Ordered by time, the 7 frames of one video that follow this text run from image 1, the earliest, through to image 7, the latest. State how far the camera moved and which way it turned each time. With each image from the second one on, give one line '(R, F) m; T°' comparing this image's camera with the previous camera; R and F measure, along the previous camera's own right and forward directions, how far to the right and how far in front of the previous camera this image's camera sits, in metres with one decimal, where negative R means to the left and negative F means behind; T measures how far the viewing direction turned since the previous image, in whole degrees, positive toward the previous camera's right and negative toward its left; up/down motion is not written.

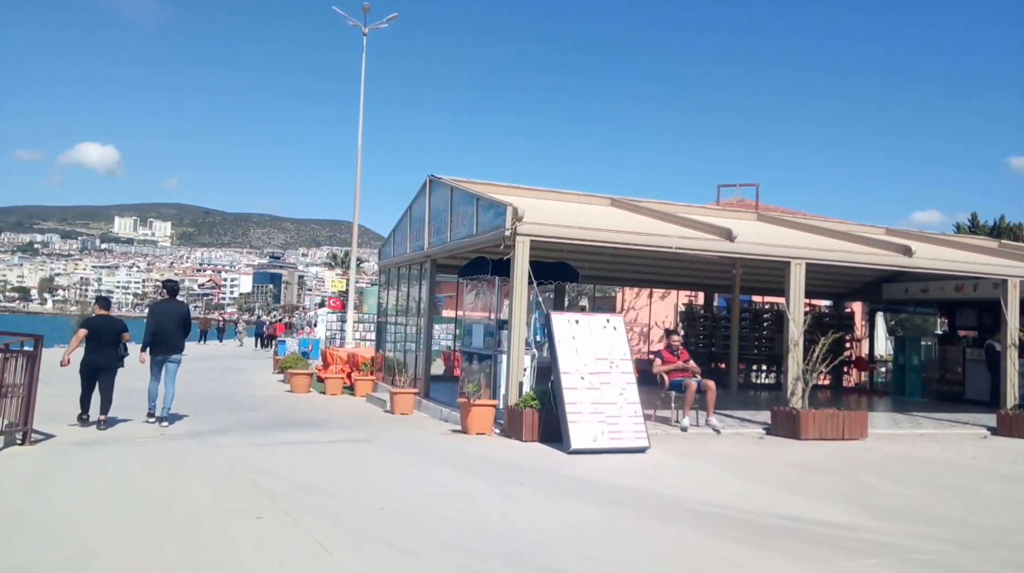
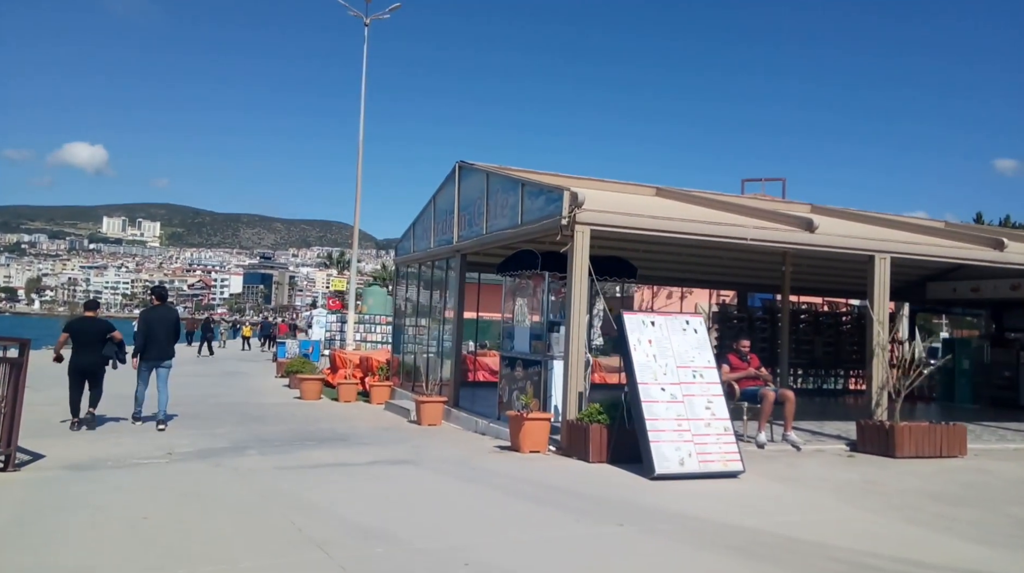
(-0.8, +1.4) m; +1°
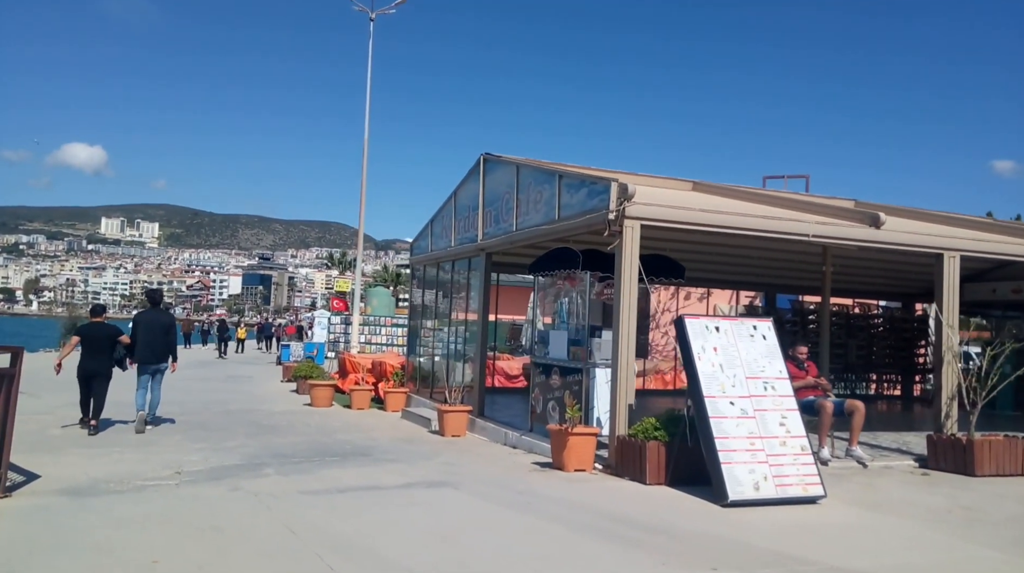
(-0.5, +0.9) m; 0°
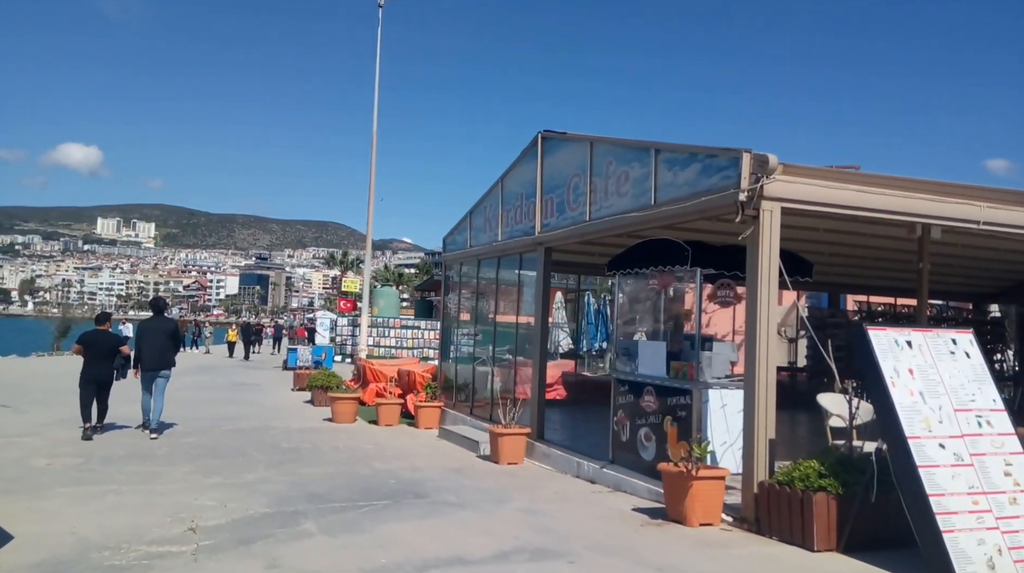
(-0.9, +2.0) m; 0°
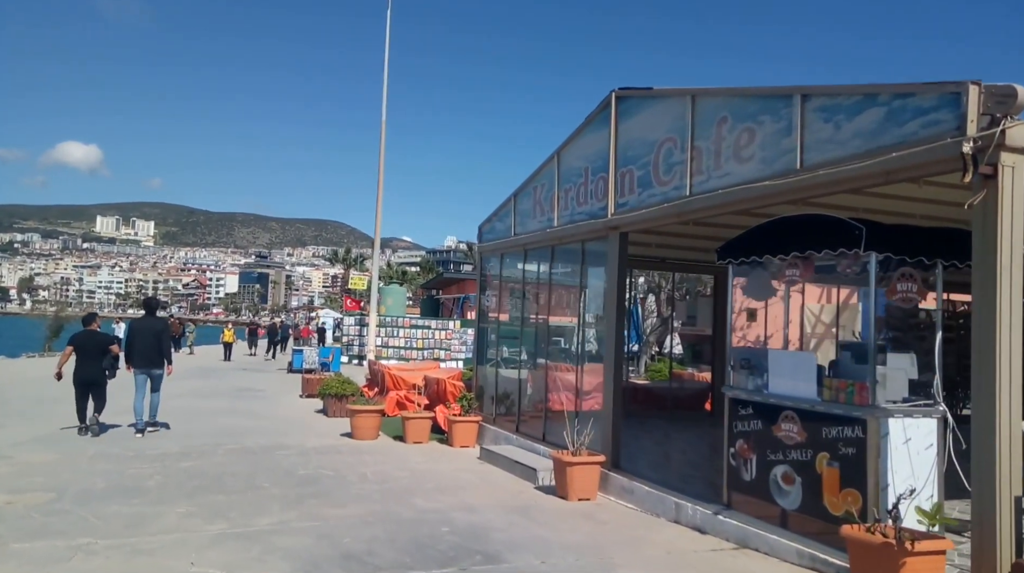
(-0.8, +2.1) m; 0°
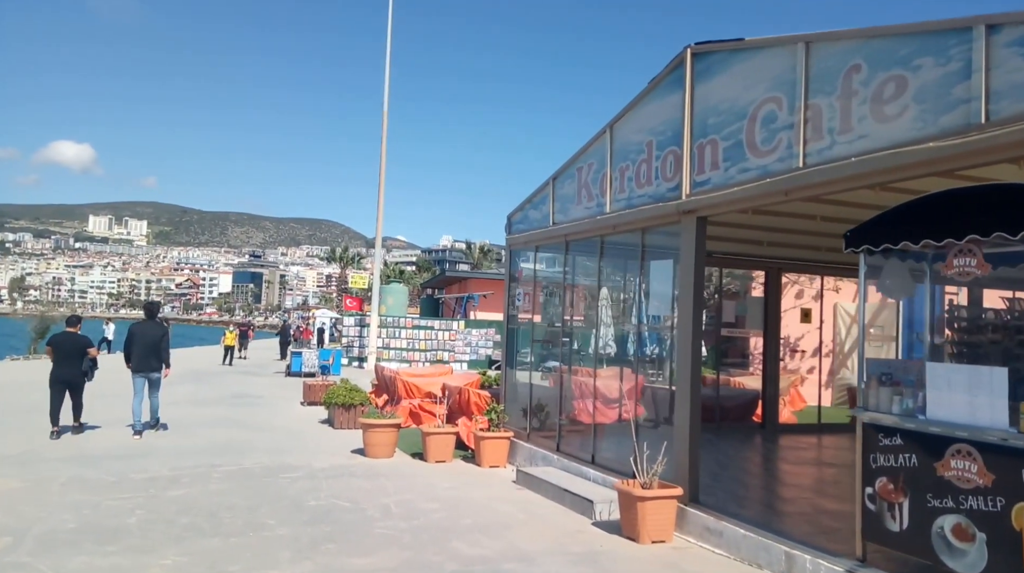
(-0.6, +1.6) m; 0°
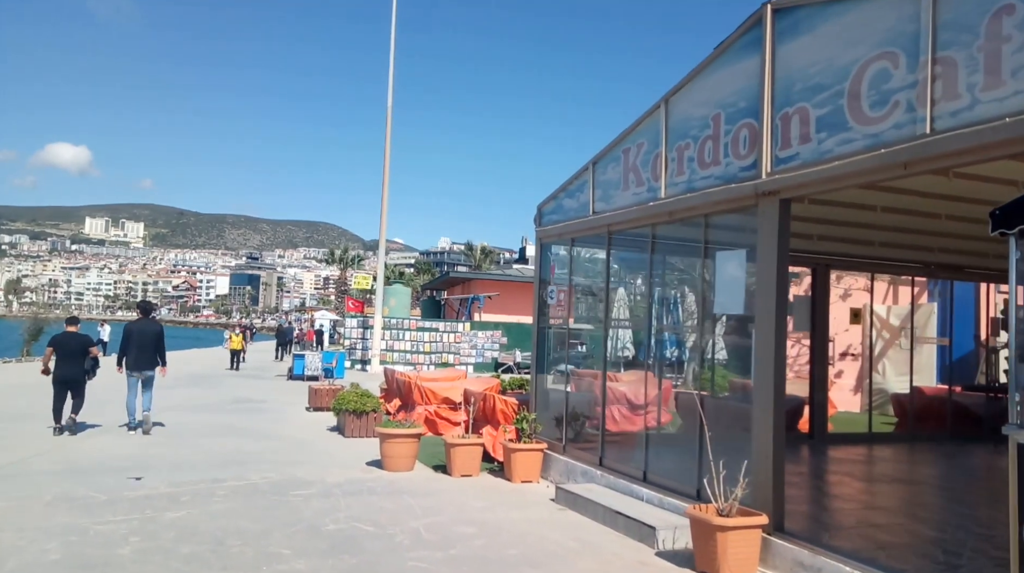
(-0.5, +1.1) m; 0°
